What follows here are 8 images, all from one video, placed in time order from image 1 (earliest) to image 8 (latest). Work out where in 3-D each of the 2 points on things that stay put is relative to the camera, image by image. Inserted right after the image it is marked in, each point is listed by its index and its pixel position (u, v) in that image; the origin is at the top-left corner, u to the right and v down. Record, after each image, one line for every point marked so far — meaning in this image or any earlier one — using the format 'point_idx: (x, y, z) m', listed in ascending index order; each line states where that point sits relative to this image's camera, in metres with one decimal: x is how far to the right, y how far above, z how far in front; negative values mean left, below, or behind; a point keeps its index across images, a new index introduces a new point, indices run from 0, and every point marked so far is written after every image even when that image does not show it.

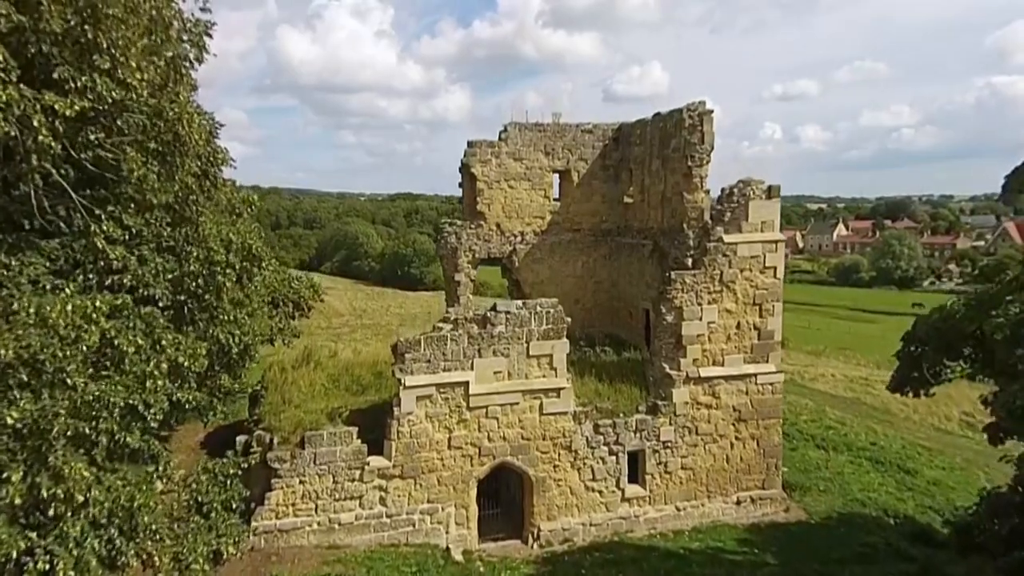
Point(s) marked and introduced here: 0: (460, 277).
0: (-1.1, +0.2, +15.0) m
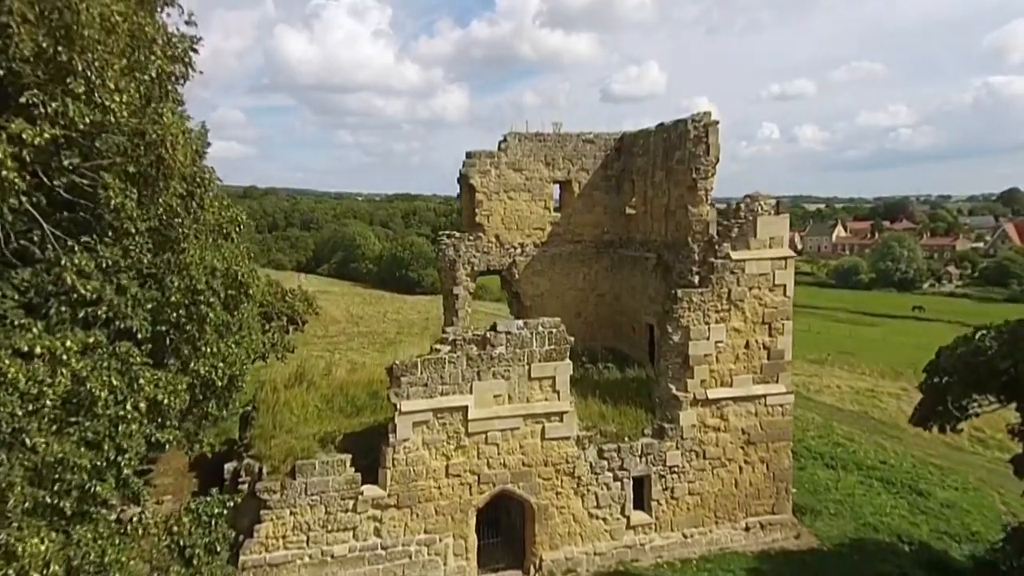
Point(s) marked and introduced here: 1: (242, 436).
0: (-1.1, 0.0, +14.6) m
1: (-4.1, -2.3, +11.2) m
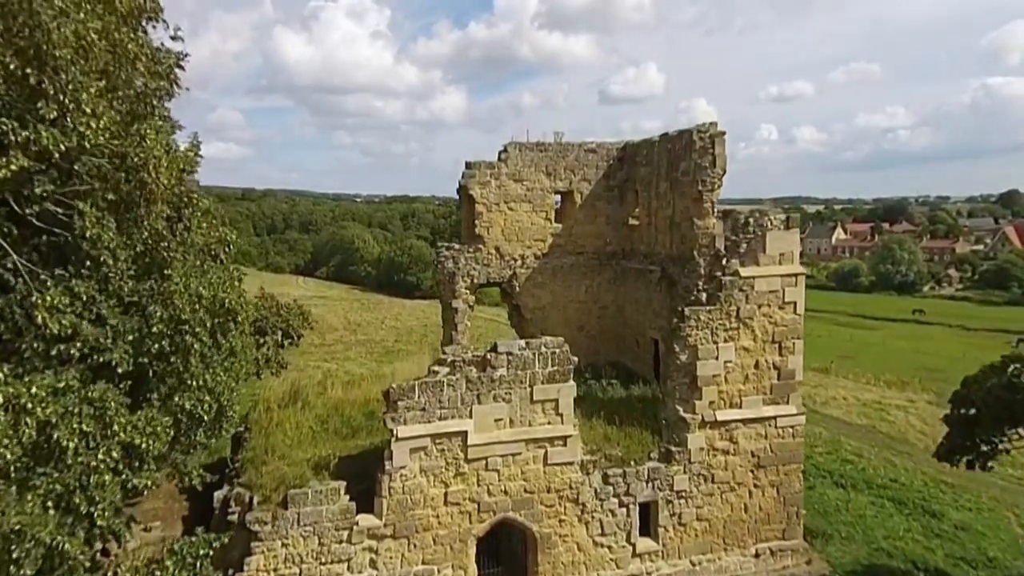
0: (-1.0, -0.3, +14.2) m
1: (-4.1, -2.5, +10.8) m
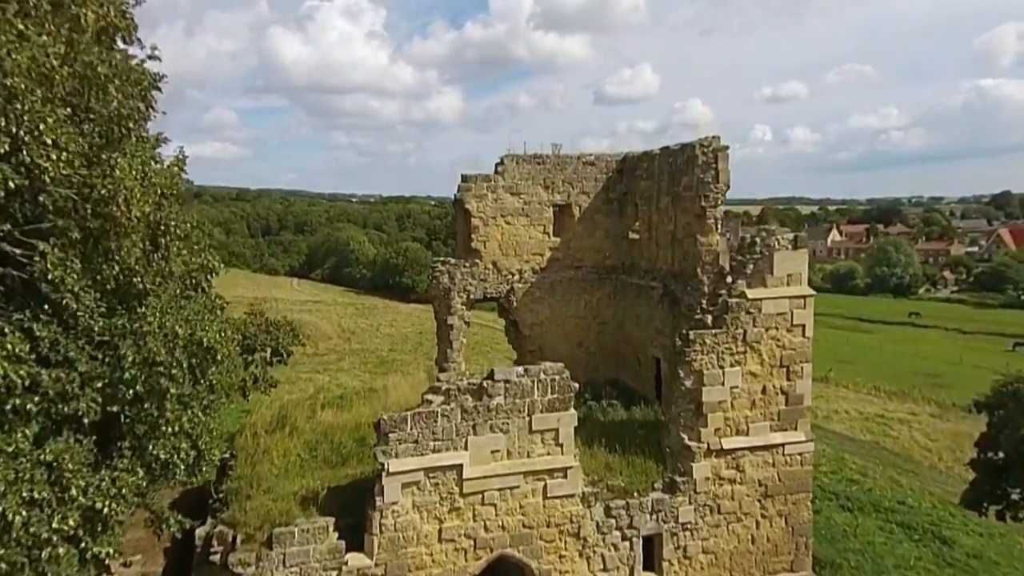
0: (-1.1, -0.6, +13.8) m
1: (-4.2, -2.8, +10.3) m
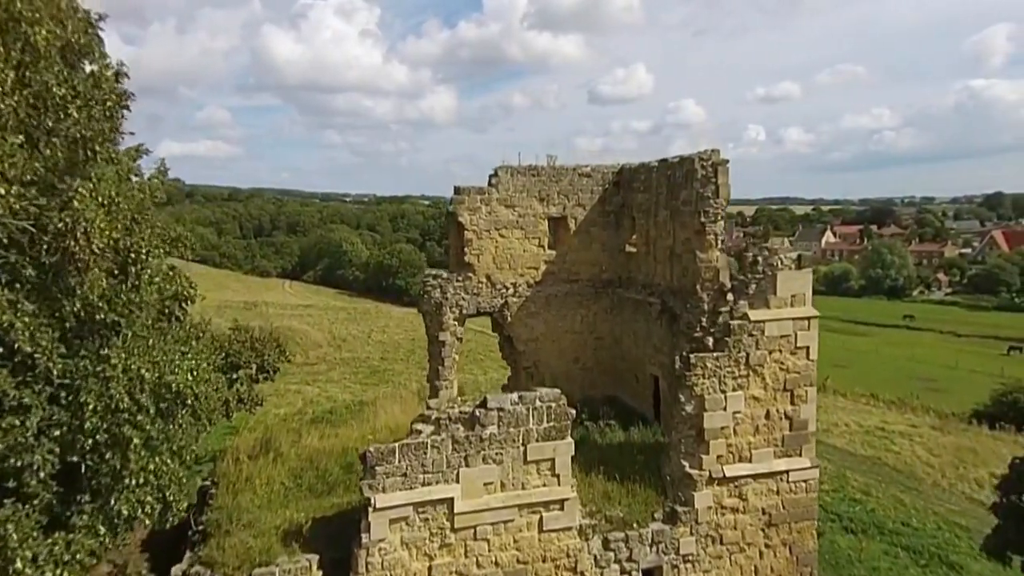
0: (-1.2, -0.9, +13.4) m
1: (-4.3, -3.1, +9.9) m
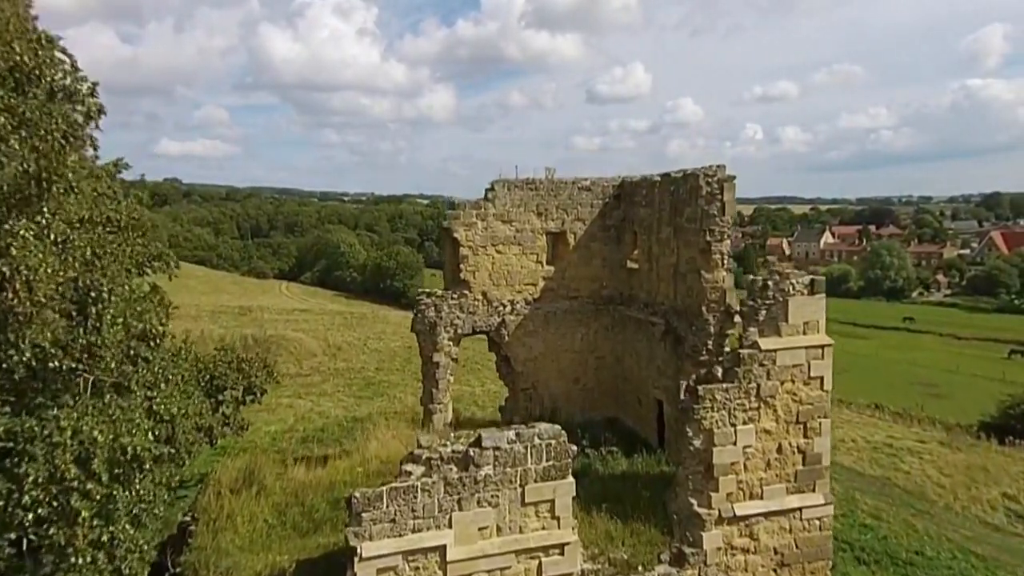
0: (-1.3, -1.2, +12.8) m
1: (-4.3, -3.5, +9.3) m
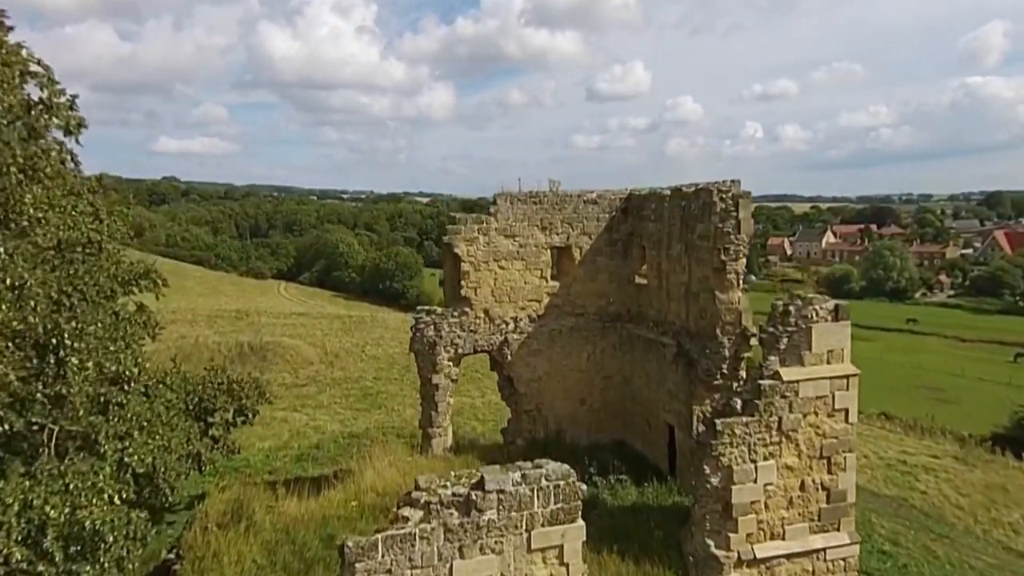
0: (-1.2, -1.5, +12.2) m
1: (-4.2, -3.8, +8.7) m
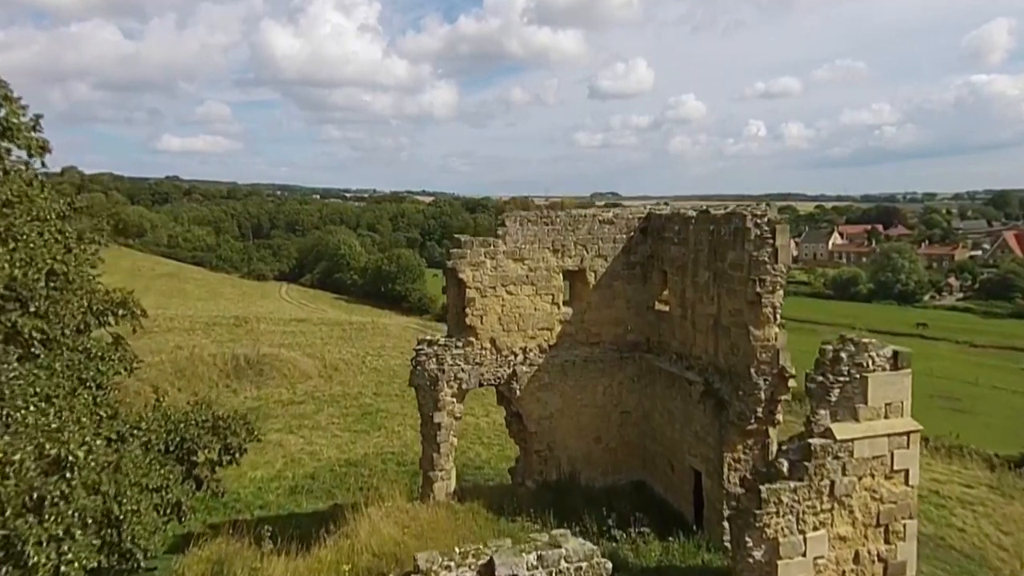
0: (-1.1, -2.0, +11.1) m
1: (-4.1, -4.2, +7.7) m
